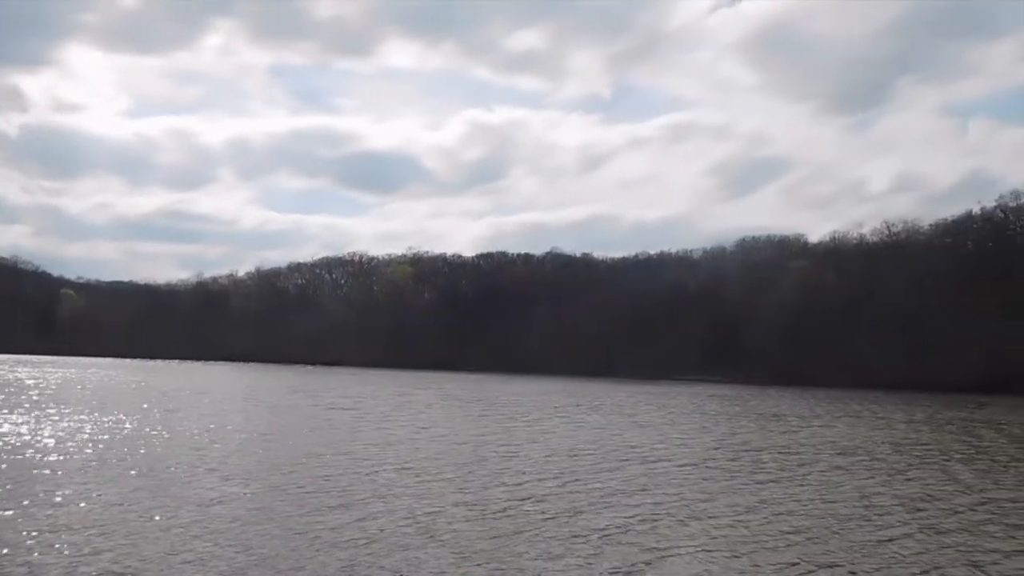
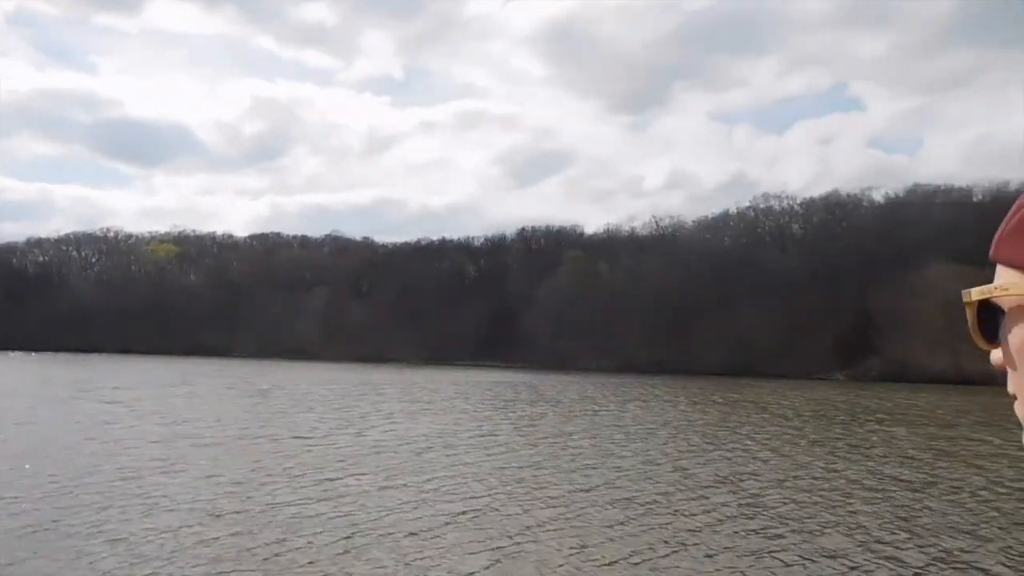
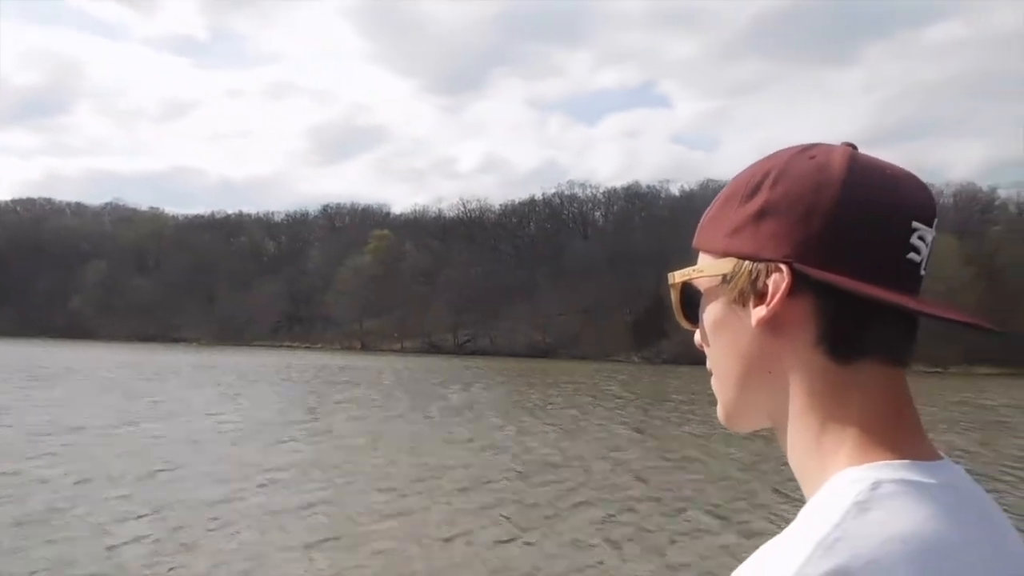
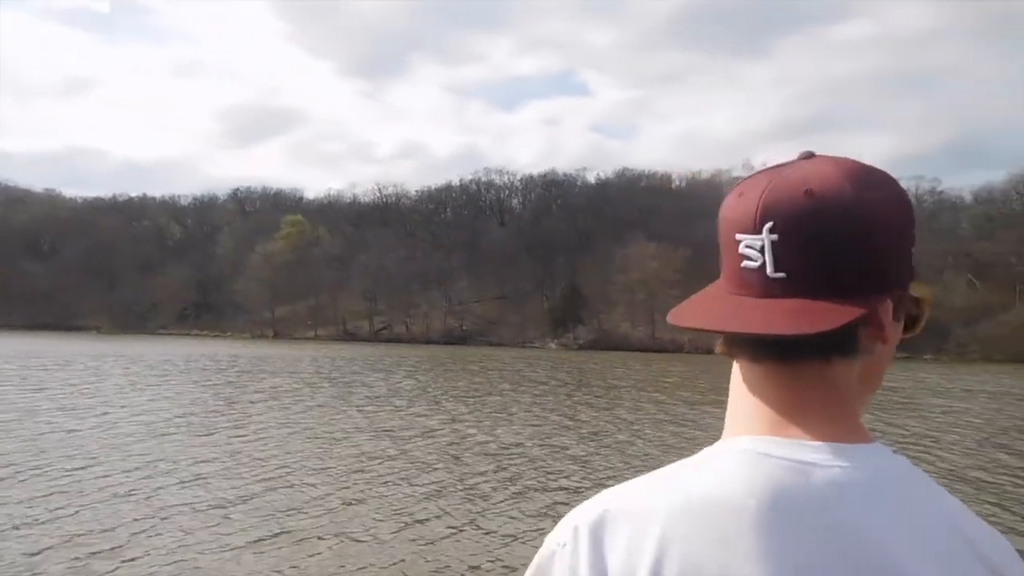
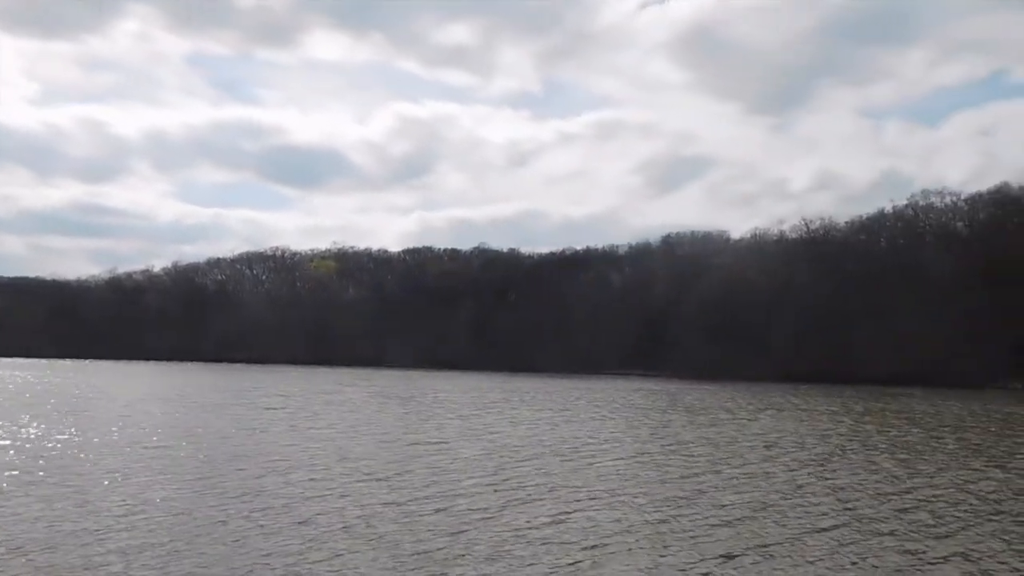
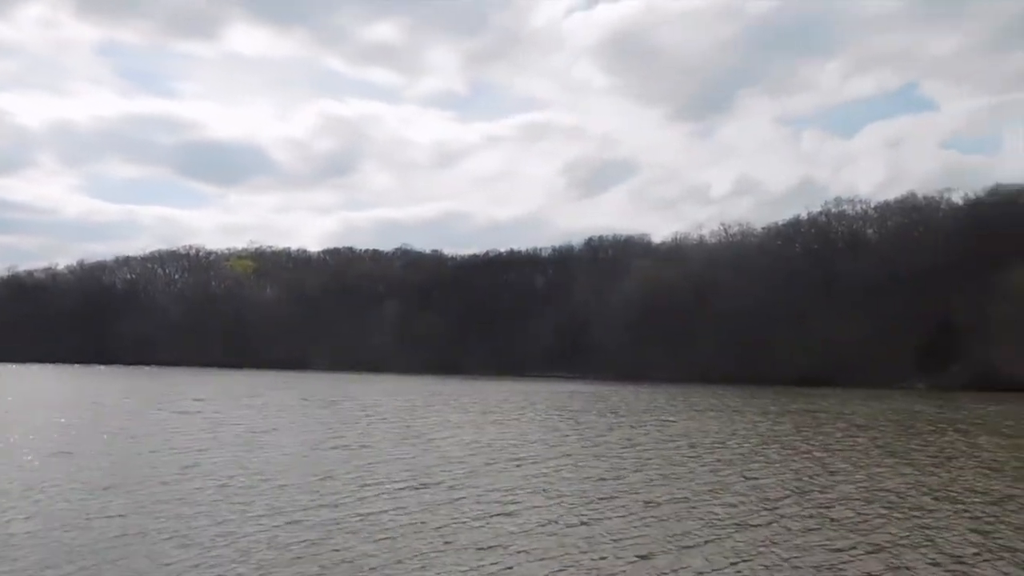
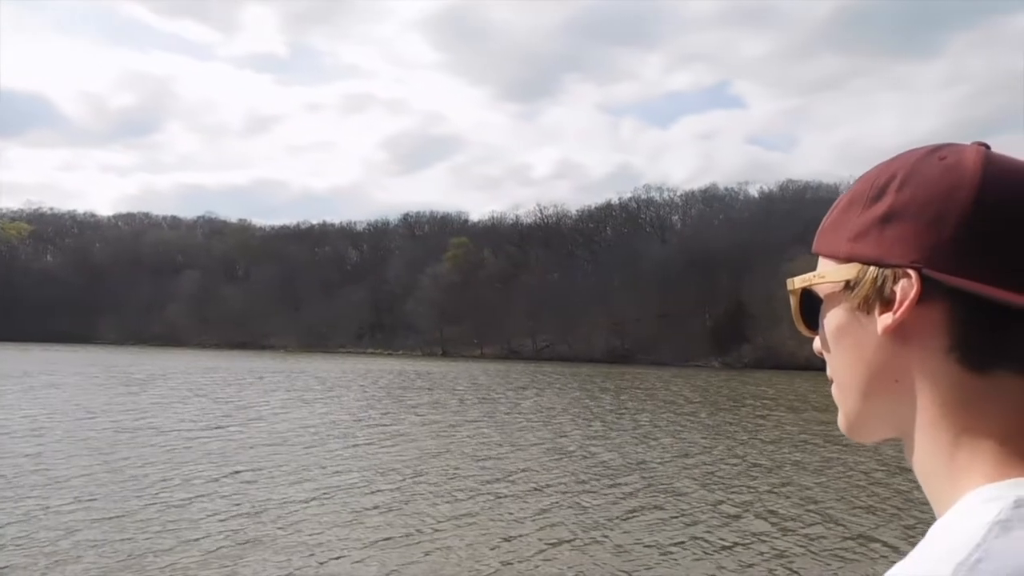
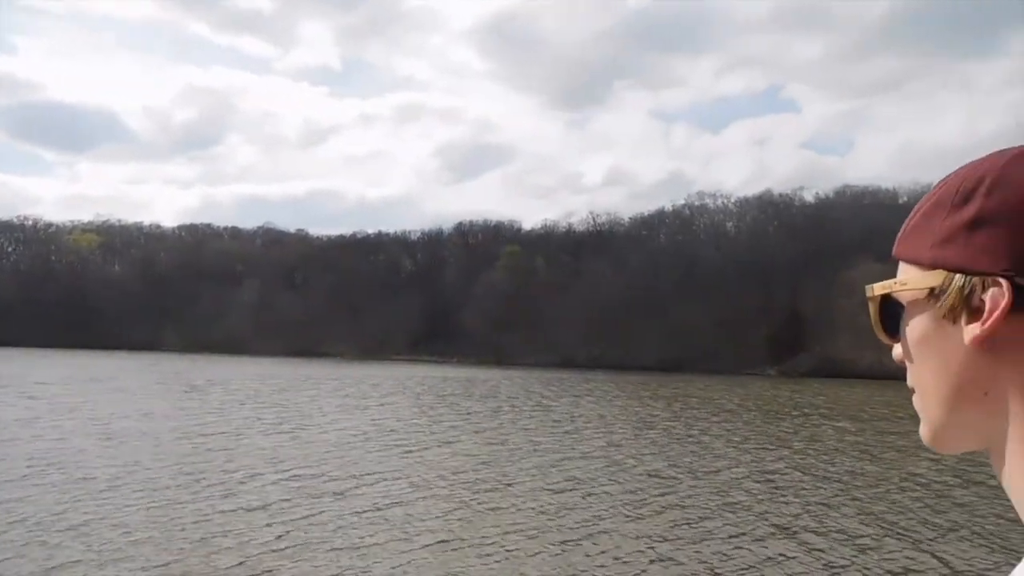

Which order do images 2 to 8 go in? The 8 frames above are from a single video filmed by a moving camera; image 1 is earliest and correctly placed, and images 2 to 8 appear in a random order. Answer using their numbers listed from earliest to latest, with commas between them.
5, 6, 2, 8, 7, 3, 4
